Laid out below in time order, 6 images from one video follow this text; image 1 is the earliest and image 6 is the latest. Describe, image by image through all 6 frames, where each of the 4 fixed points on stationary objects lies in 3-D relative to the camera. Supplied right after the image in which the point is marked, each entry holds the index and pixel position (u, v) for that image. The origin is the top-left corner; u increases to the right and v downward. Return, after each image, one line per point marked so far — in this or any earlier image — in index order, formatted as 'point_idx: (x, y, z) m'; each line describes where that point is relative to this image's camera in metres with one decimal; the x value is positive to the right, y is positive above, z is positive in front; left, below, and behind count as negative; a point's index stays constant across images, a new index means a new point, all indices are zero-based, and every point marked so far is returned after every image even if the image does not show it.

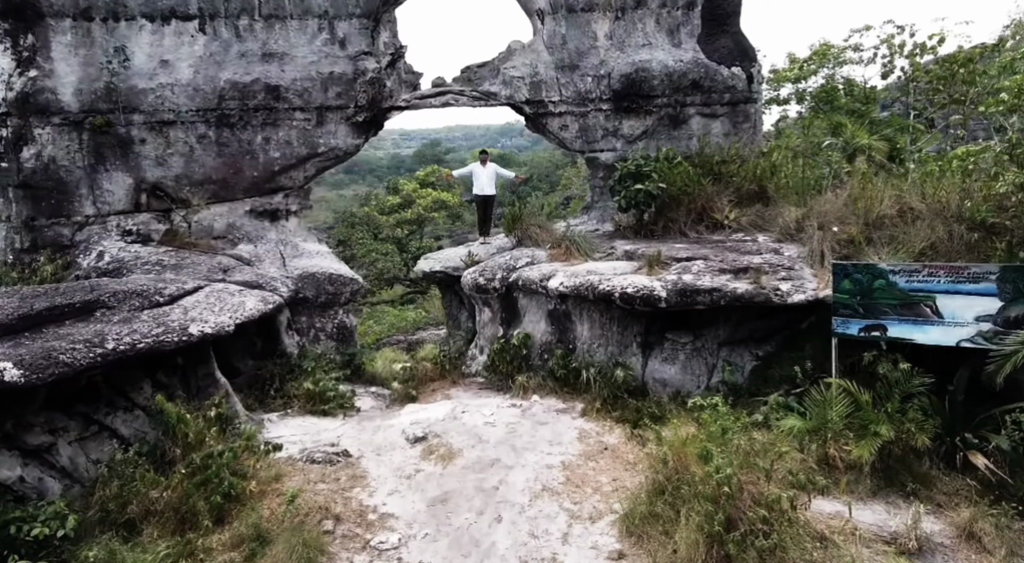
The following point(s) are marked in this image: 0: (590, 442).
0: (+0.6, -1.3, +5.6) m
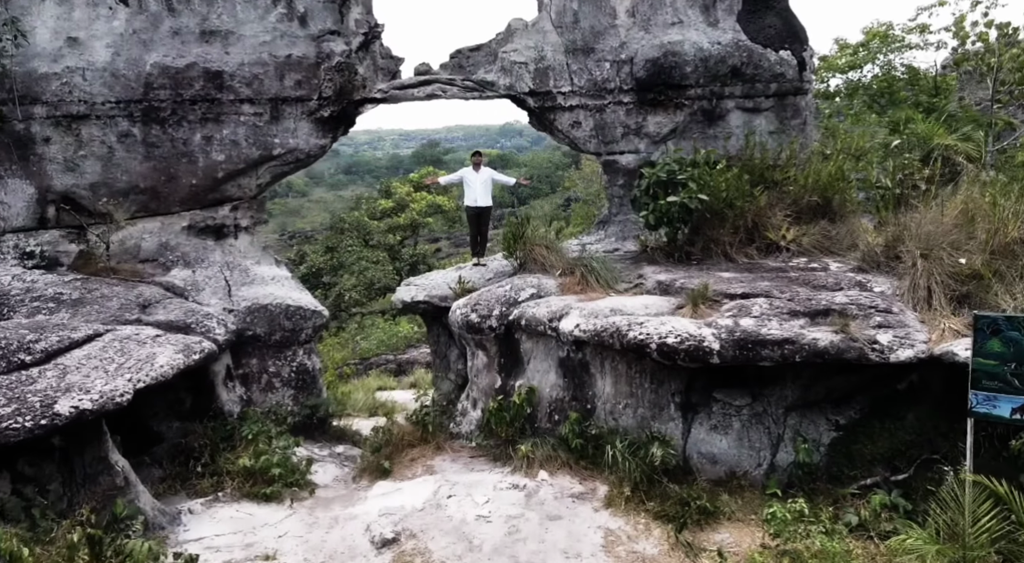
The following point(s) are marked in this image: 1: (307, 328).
0: (+0.7, -1.6, +4.0) m
1: (-1.9, -0.4, +6.3) m
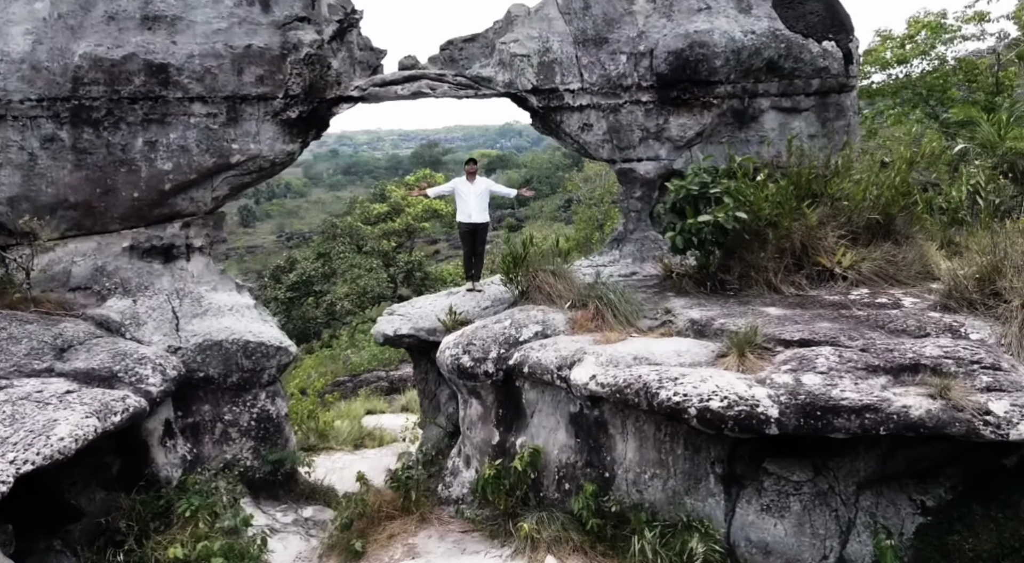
0: (+0.7, -1.9, +3.1) m
1: (-1.9, -0.7, +5.3) m
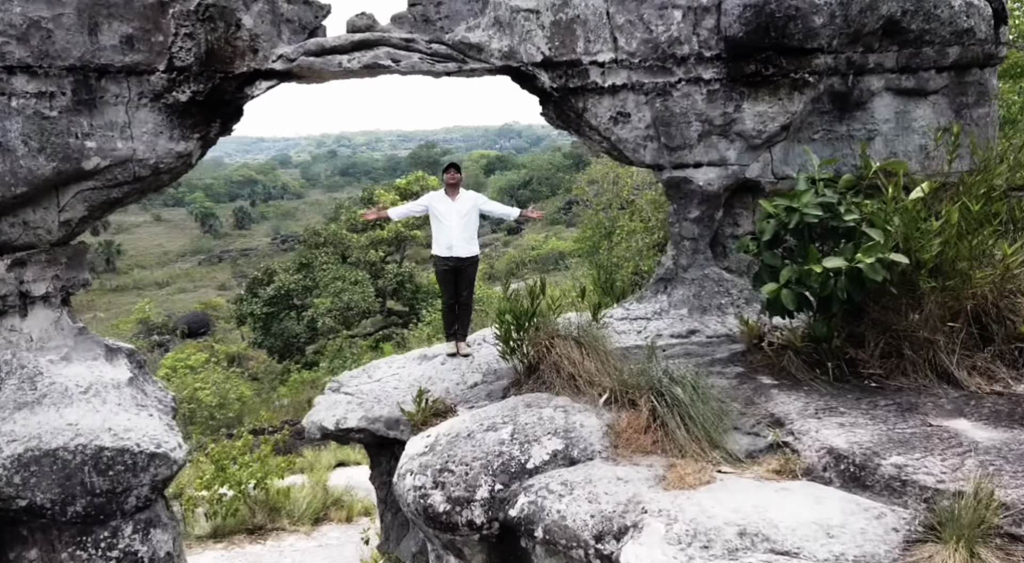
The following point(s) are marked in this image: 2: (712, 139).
0: (+0.7, -2.2, +1.2) m
1: (-1.9, -1.1, +3.4) m
2: (+1.3, +0.9, +4.2) m
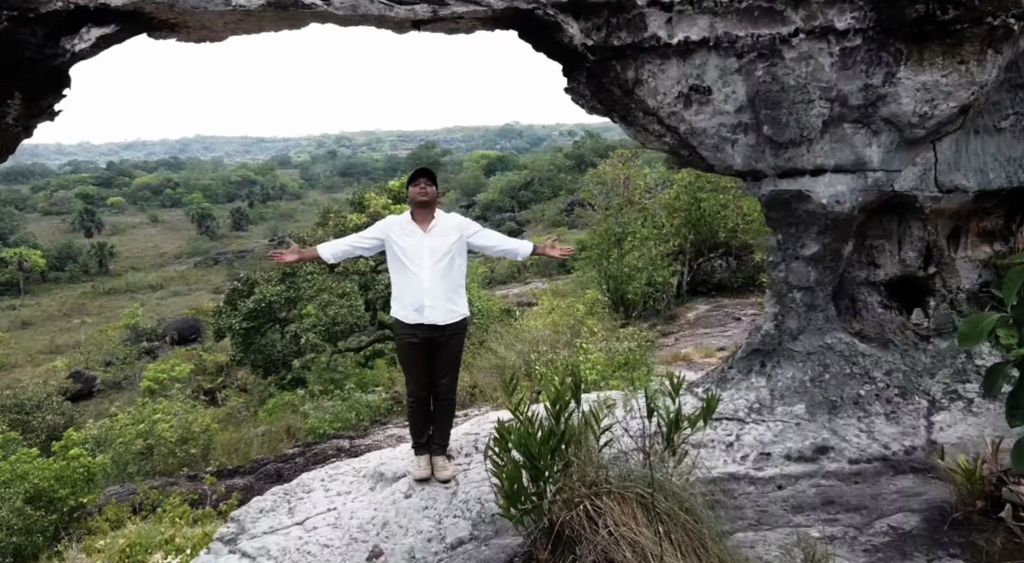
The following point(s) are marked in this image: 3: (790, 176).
0: (+0.7, -2.5, -0.5) m
1: (-1.9, -1.4, +1.8) m
2: (+1.3, +0.6, +2.6) m
3: (+1.1, +0.4, +2.6) m
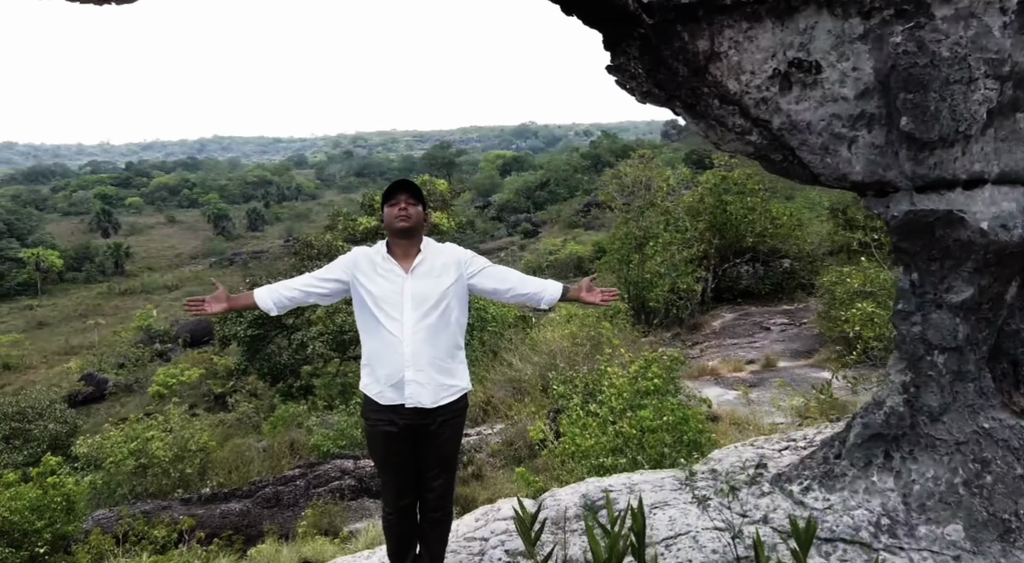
0: (+0.7, -2.7, -1.3) m
1: (-1.8, -1.5, +1.1) m
2: (+1.3, +0.4, +1.8) m
3: (+1.2, +0.2, +1.8) m
